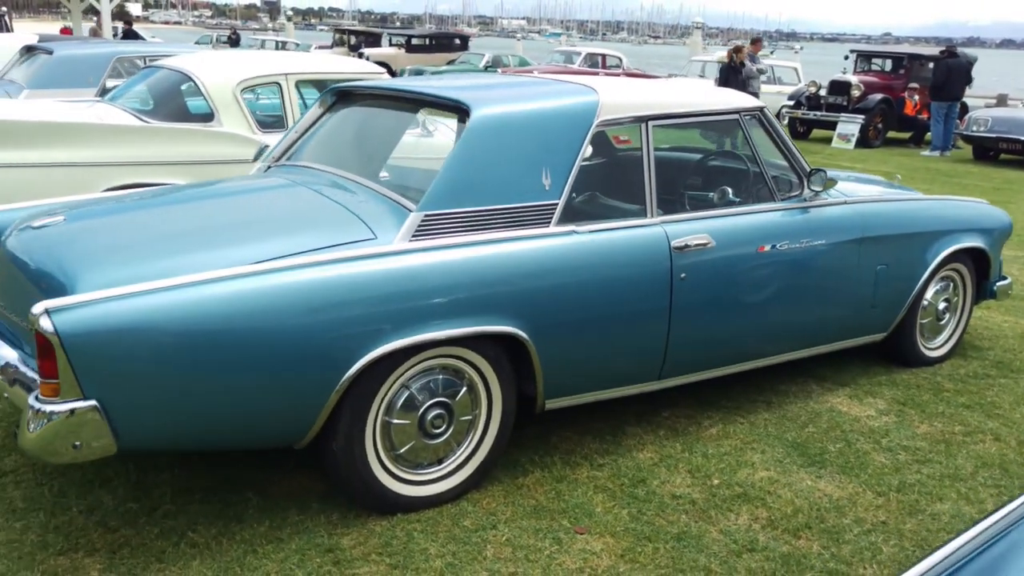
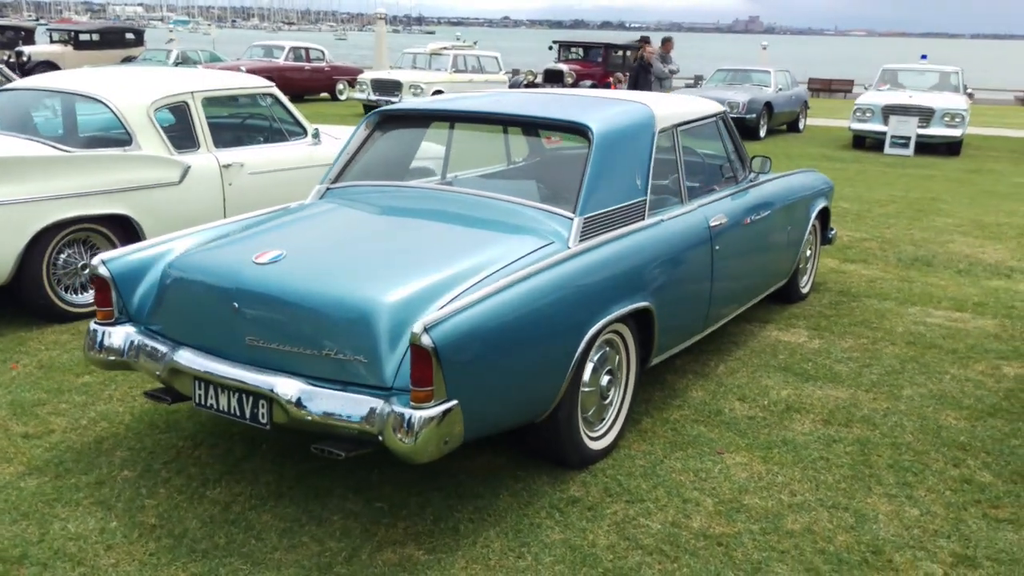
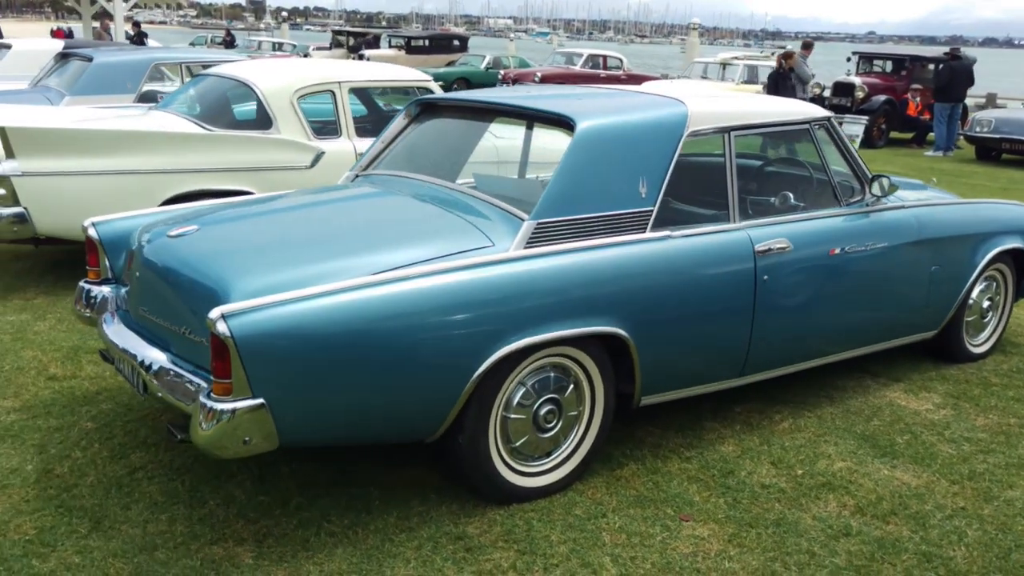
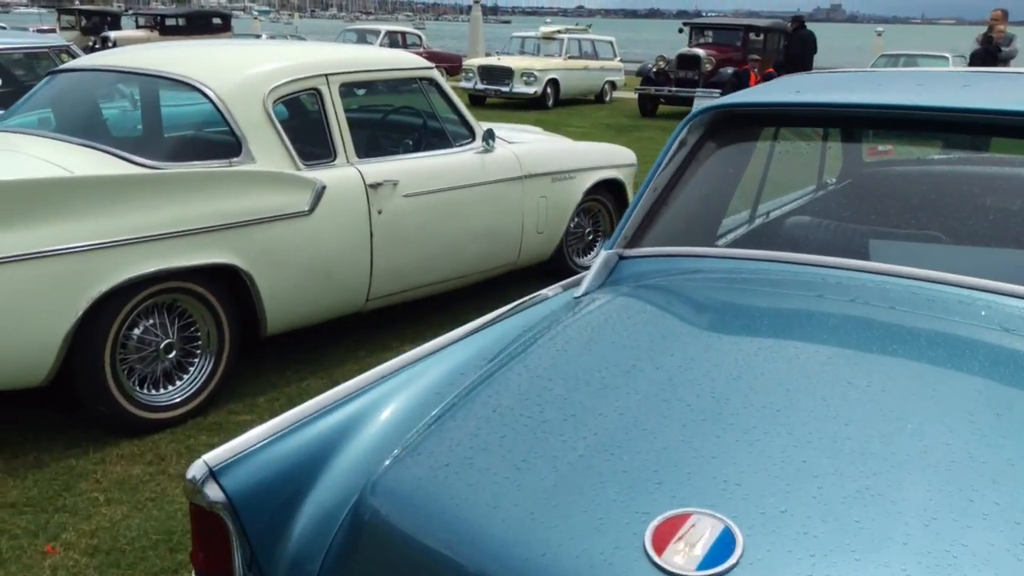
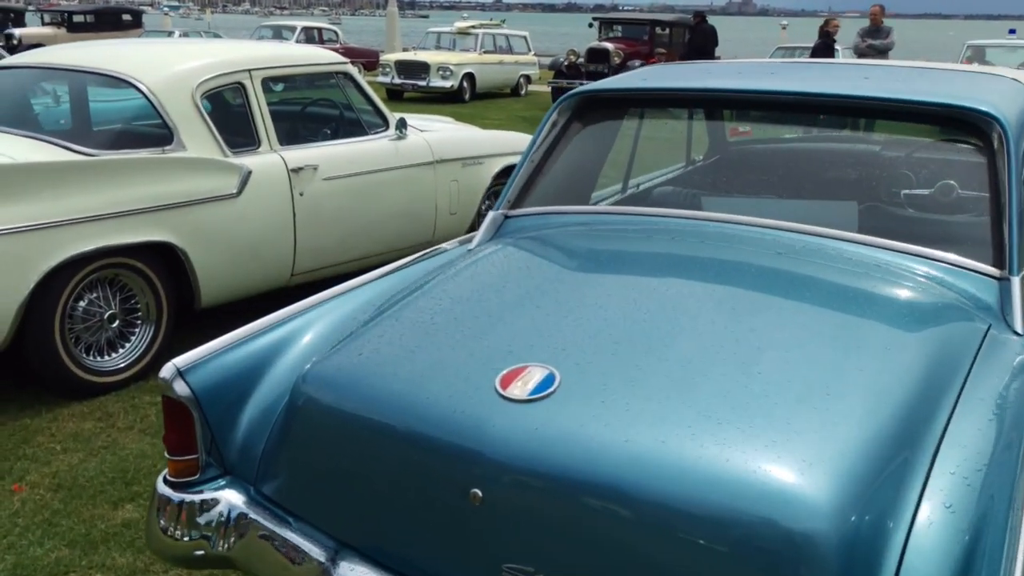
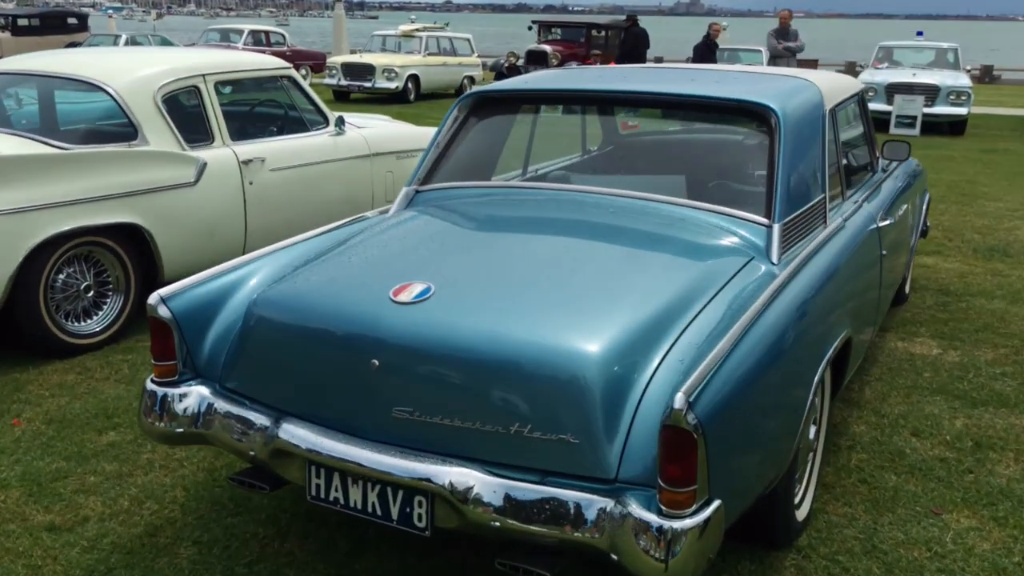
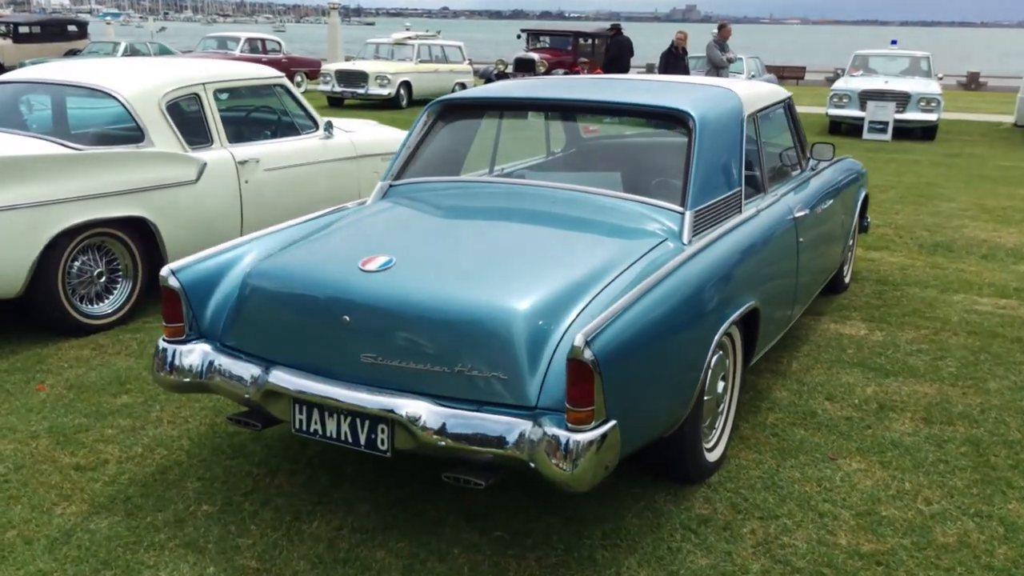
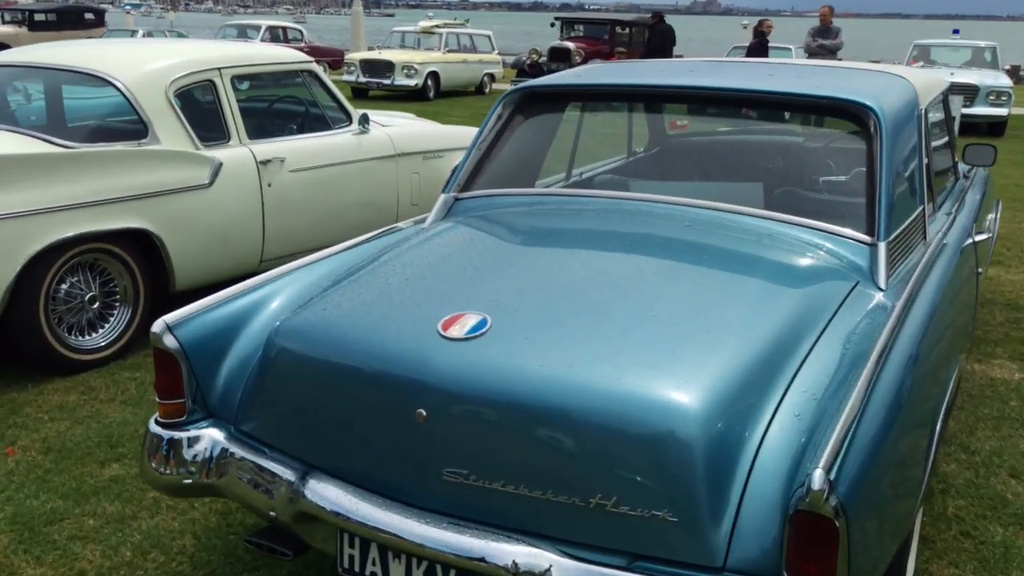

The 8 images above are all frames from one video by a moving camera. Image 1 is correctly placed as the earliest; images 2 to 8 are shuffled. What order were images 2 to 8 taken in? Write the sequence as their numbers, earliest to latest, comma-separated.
3, 2, 7, 6, 8, 5, 4
